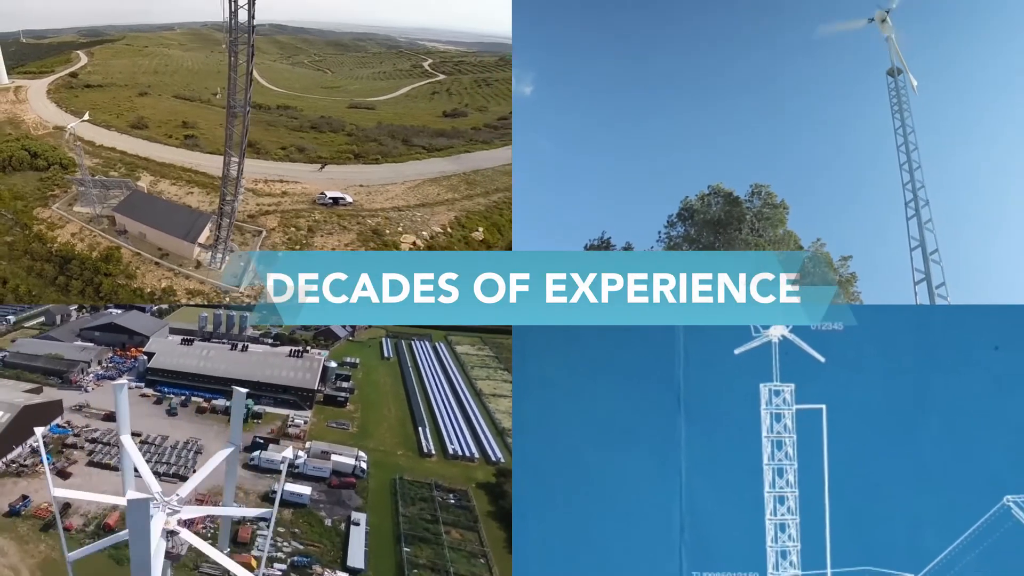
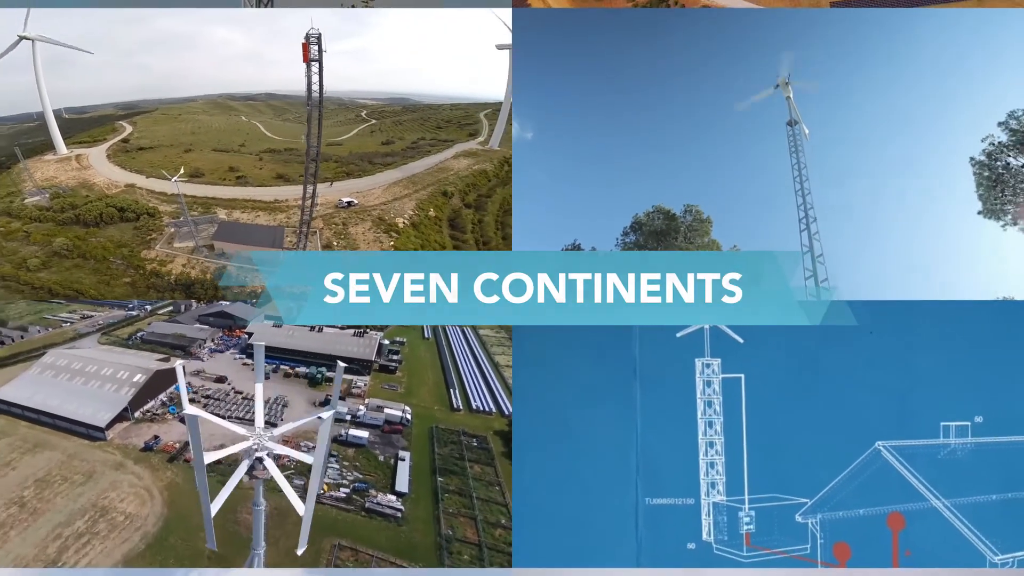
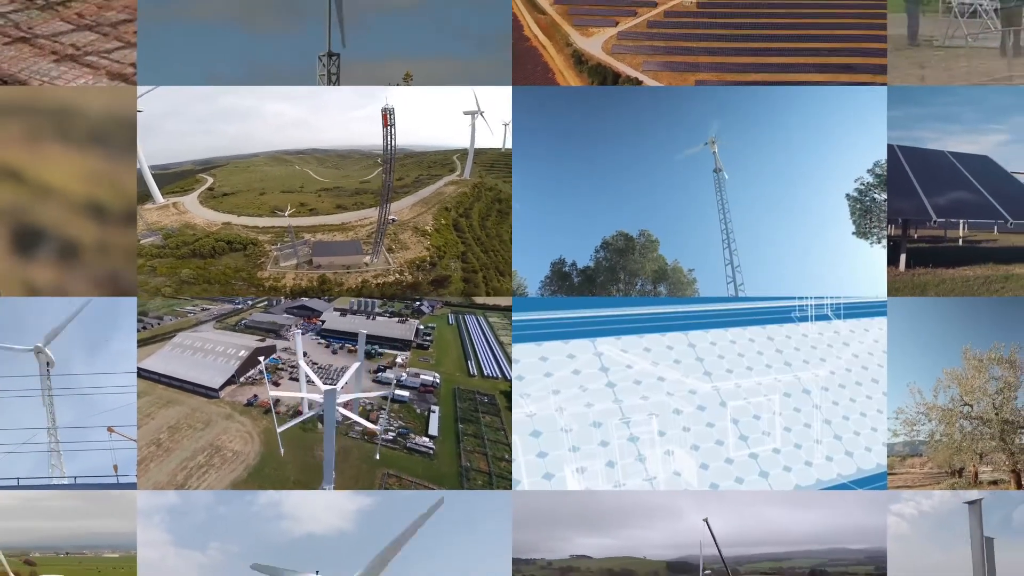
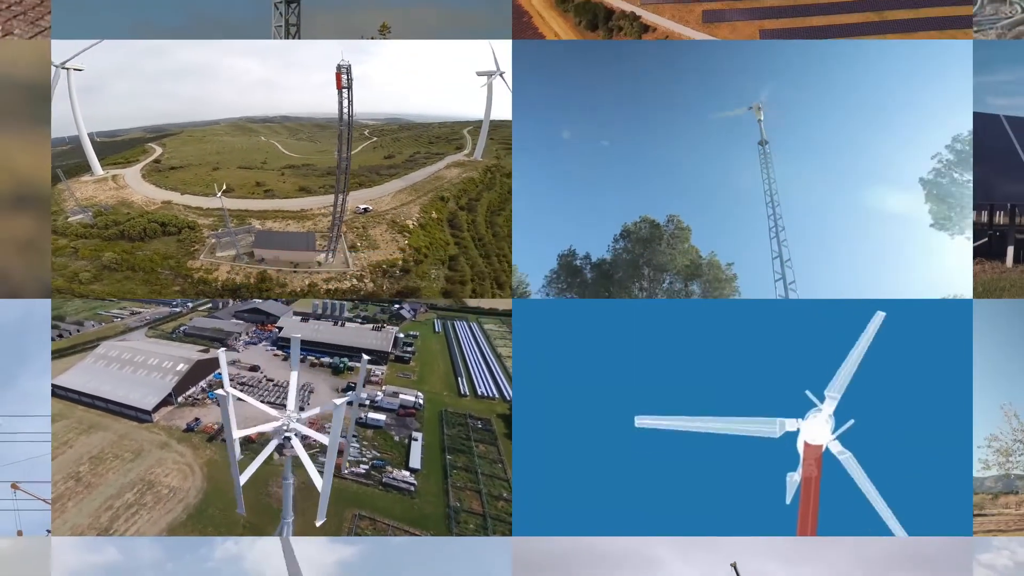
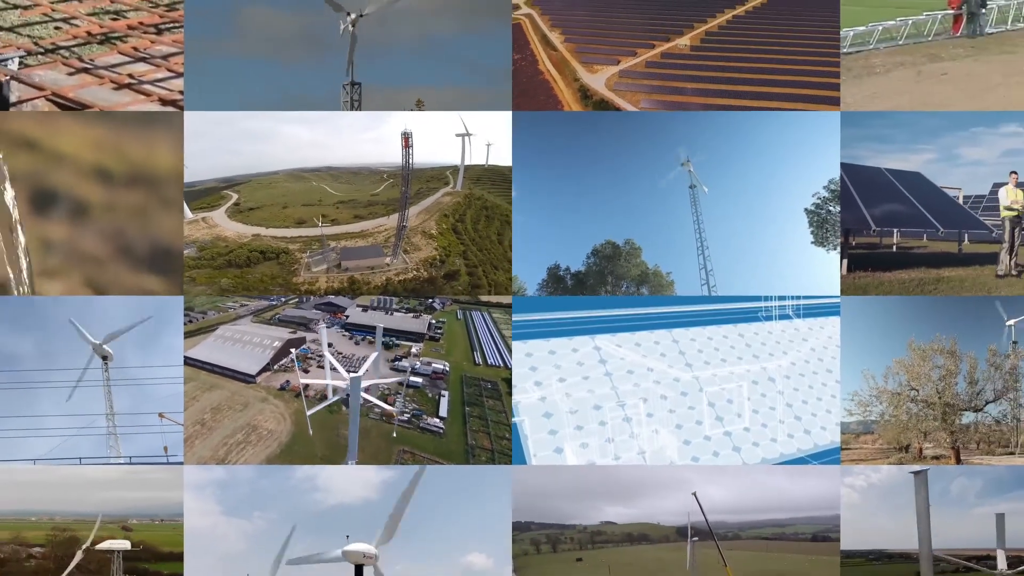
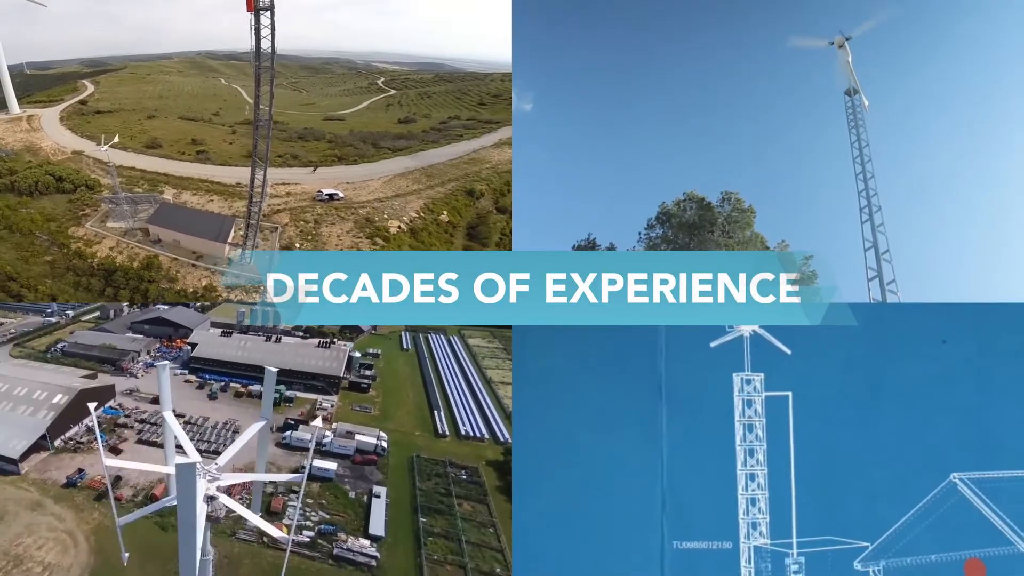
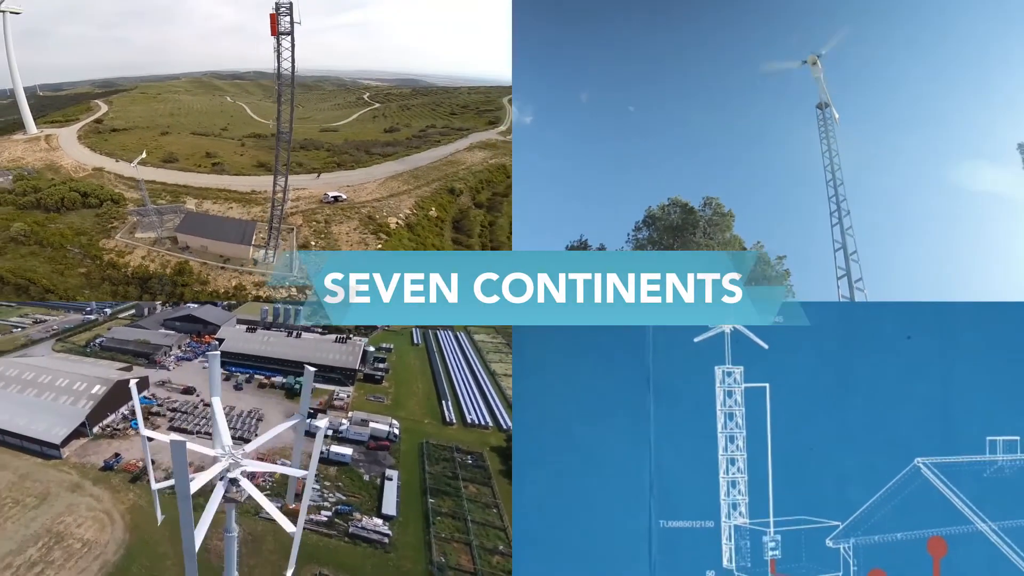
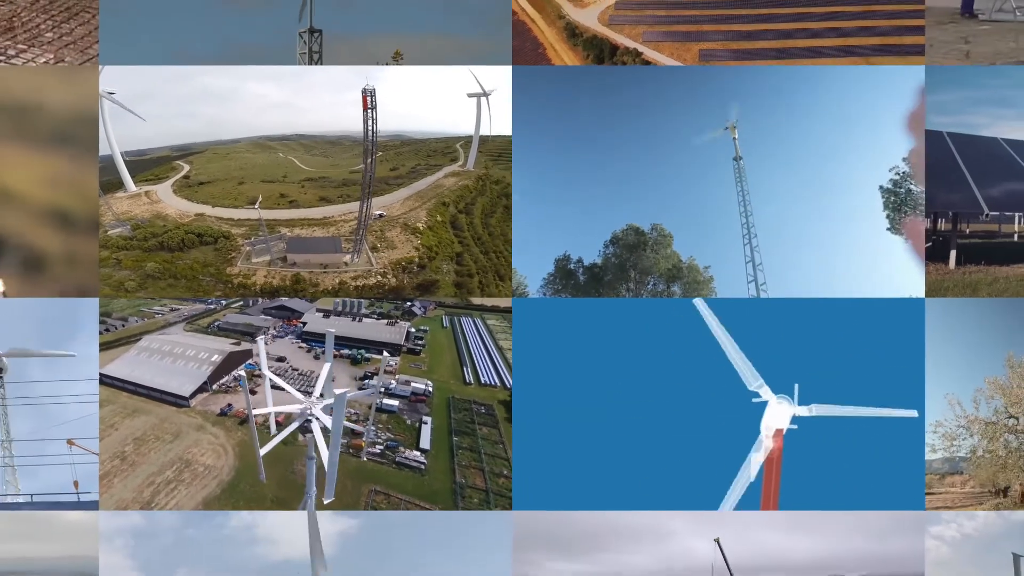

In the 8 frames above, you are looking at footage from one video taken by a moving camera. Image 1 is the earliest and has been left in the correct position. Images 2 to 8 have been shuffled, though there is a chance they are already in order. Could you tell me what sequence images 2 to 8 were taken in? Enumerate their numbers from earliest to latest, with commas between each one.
6, 7, 2, 4, 8, 3, 5
